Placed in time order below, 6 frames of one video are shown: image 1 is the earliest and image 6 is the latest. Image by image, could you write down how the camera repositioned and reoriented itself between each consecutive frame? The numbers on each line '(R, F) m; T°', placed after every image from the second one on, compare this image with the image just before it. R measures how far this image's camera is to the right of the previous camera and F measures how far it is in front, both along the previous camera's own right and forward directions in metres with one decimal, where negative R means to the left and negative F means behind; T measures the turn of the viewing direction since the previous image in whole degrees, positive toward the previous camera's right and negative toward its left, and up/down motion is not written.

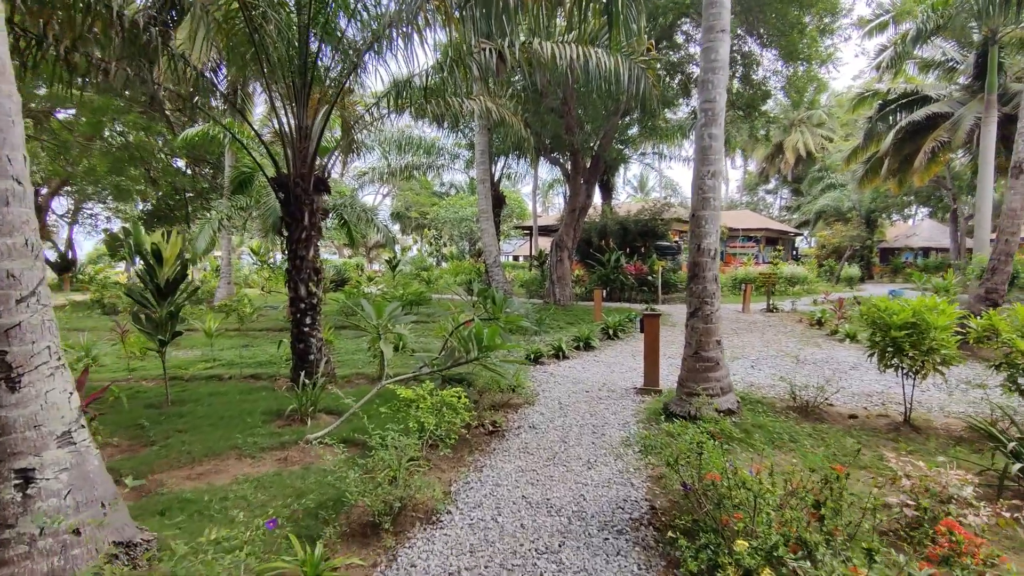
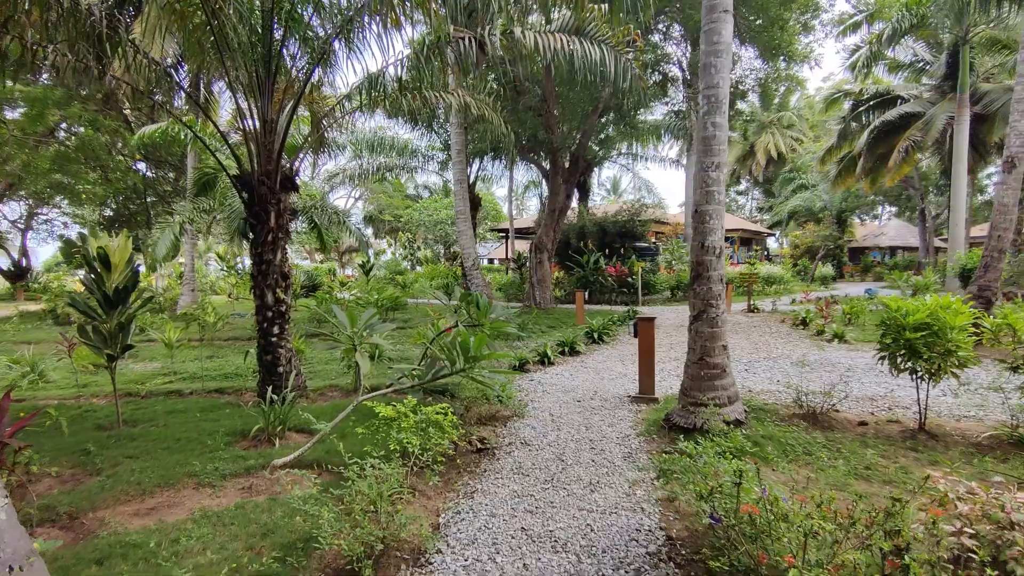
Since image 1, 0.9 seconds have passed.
(-0.1, +0.3) m; +3°
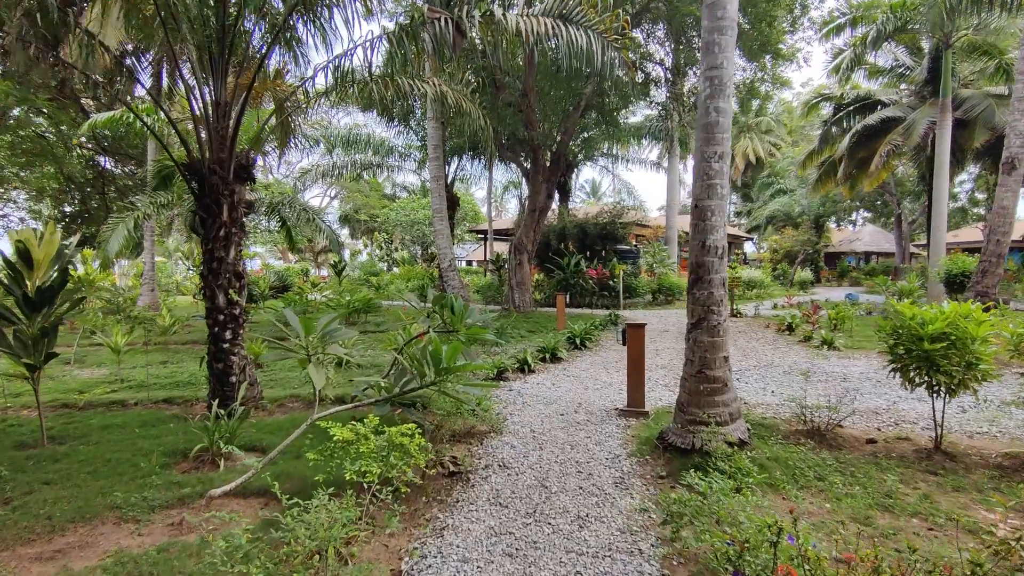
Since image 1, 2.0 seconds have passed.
(0.0, +0.4) m; +2°
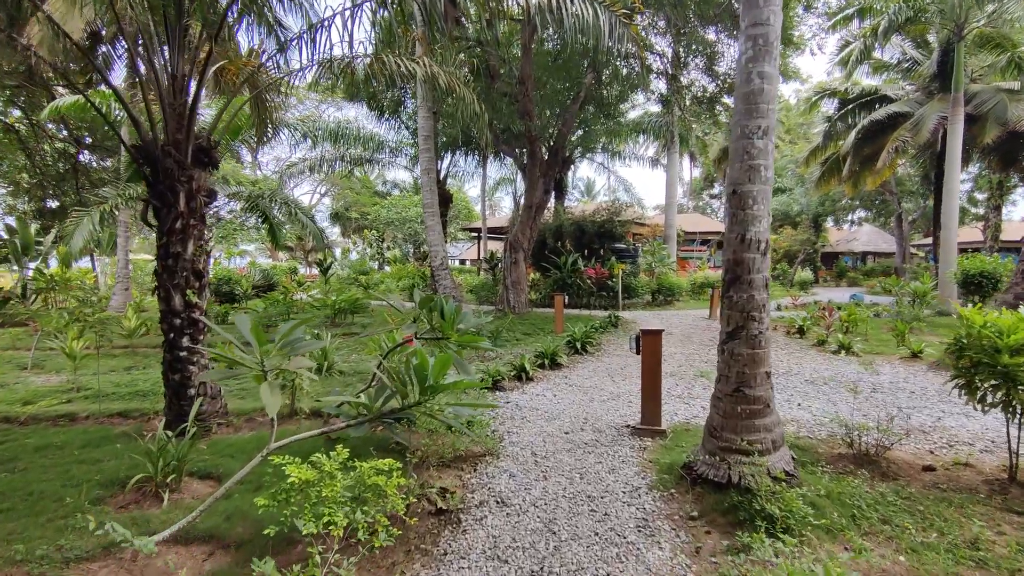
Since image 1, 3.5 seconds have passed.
(0.0, +0.5) m; +1°
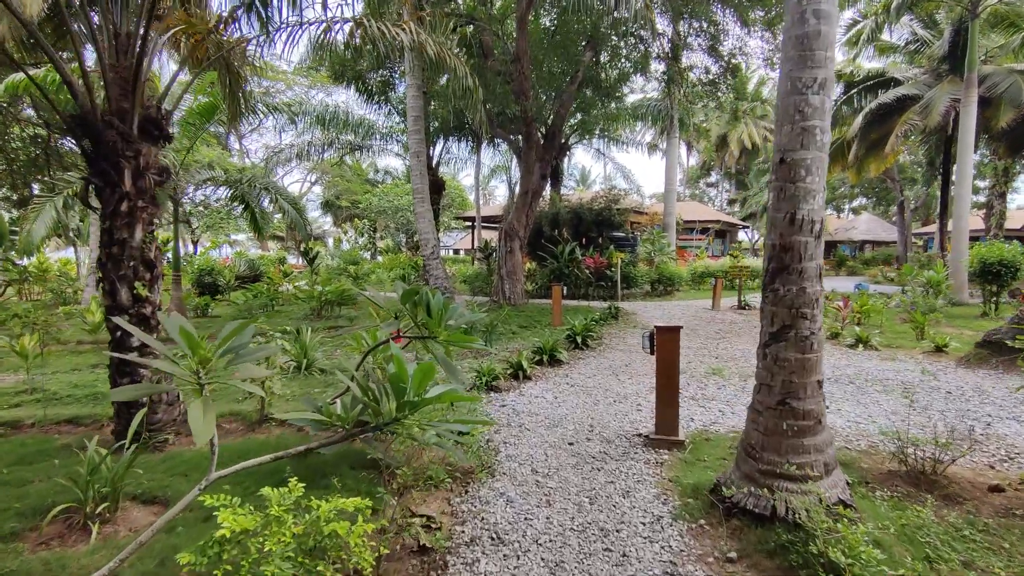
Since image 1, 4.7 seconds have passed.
(0.0, +0.5) m; +1°
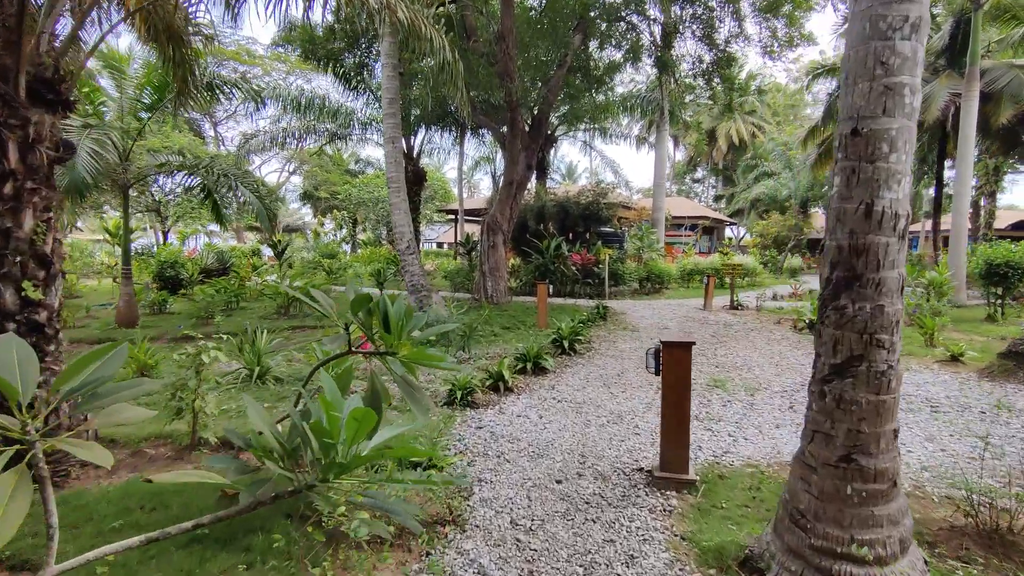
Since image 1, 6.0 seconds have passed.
(0.0, +0.6) m; +2°
